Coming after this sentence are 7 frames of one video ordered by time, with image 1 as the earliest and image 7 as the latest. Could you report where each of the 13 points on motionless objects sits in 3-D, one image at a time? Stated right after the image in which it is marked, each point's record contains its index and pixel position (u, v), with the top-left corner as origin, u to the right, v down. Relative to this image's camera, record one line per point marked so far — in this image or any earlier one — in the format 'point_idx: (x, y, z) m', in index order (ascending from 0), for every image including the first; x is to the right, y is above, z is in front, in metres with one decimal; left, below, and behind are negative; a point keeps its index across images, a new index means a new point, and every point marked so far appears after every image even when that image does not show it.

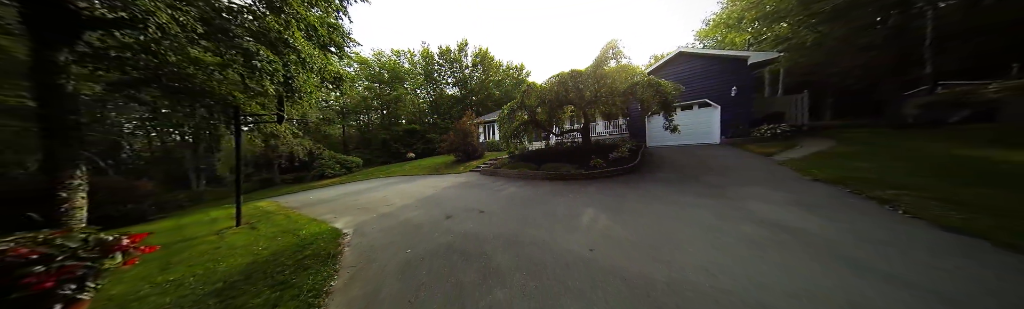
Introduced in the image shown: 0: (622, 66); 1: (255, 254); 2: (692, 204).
0: (+5.2, +4.2, +8.2) m
1: (-4.9, -1.9, +3.4) m
2: (+4.2, -1.1, +4.1) m
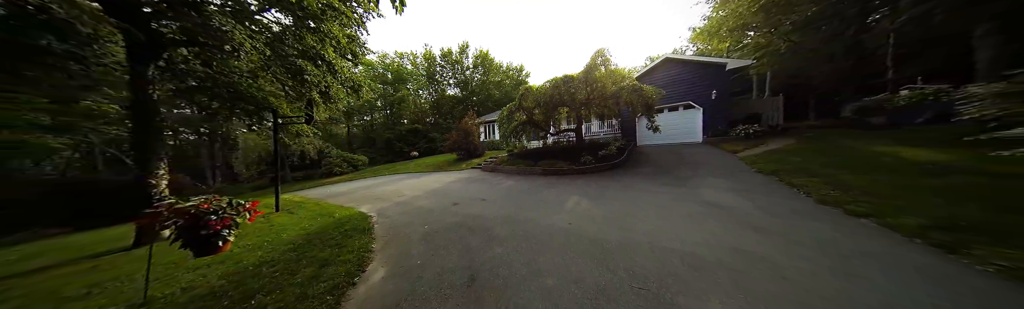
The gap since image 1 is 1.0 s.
0: (+5.1, +4.3, +9.1) m
1: (-5.0, -1.7, +4.2) m
2: (+4.1, -1.0, +5.0) m
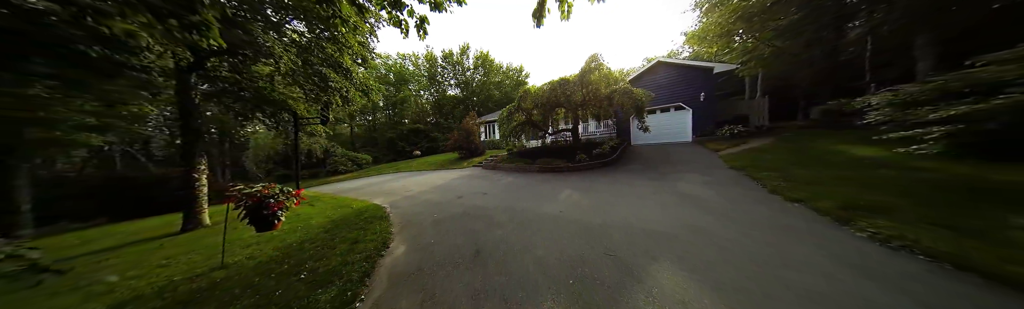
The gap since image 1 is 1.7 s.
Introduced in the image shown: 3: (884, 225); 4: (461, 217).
0: (+5.1, +4.4, +9.6) m
1: (-5.0, -1.7, +4.8) m
2: (+4.1, -0.9, +5.6) m
3: (+5.0, -0.9, +2.4) m
4: (-1.3, -1.6, +4.6) m
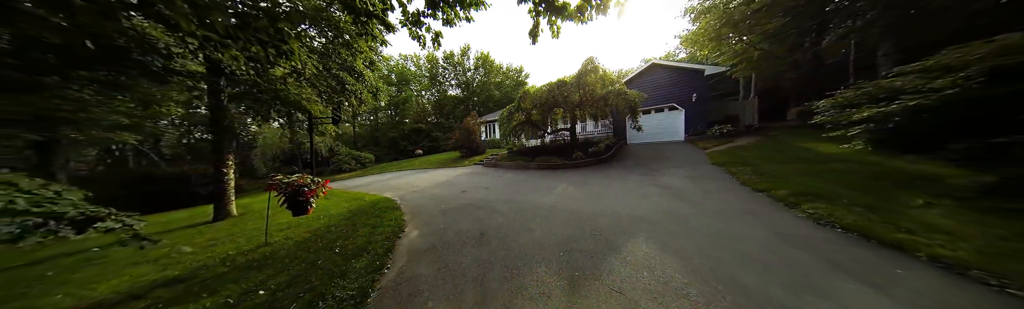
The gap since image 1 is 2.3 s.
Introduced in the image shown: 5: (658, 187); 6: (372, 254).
0: (+5.1, +4.5, +10.1) m
1: (-5.0, -1.6, +5.3) m
2: (+4.1, -0.8, +6.0) m
3: (+5.0, -0.8, +2.9) m
4: (-1.3, -1.5, +5.1) m
5: (+4.1, -0.9, +4.9) m
6: (-2.3, -1.6, +2.9) m
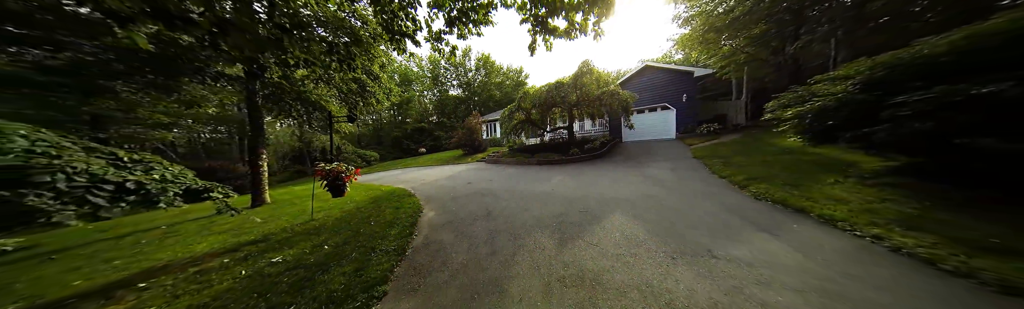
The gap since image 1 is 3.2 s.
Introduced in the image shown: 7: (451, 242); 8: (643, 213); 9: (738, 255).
0: (+5.1, +4.7, +10.8) m
1: (-5.0, -1.4, +6.0) m
2: (+4.1, -0.6, +6.7) m
3: (+5.0, -0.6, +3.6) m
4: (-1.3, -1.3, +5.8) m
5: (+4.2, -0.7, +5.6) m
6: (-2.3, -1.5, +3.6) m
7: (-1.1, -1.5, +3.1) m
8: (+2.6, -1.1, +3.4) m
9: (+2.7, -1.2, +2.1) m
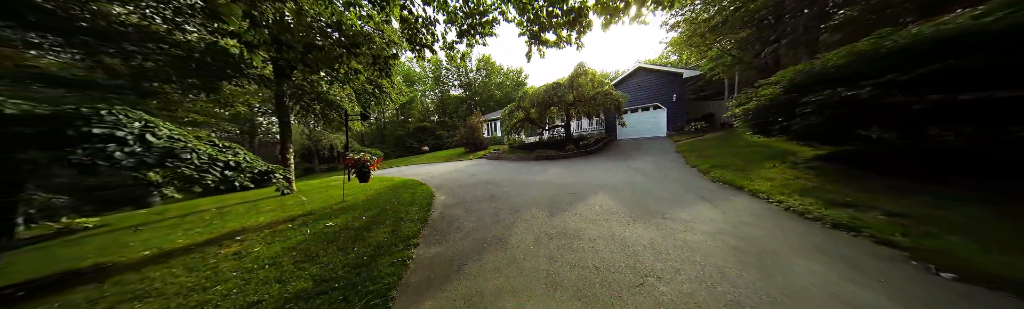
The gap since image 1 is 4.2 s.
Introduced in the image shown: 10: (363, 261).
0: (+5.1, +4.9, +11.5) m
1: (-5.0, -1.2, +6.7) m
2: (+4.1, -0.4, +7.4) m
3: (+5.0, -0.4, +4.3) m
4: (-1.3, -1.1, +6.5) m
5: (+4.2, -0.5, +6.3) m
6: (-2.3, -1.2, +4.3) m
7: (-1.1, -1.3, +3.8) m
8: (+2.6, -0.9, +4.1) m
9: (+2.7, -1.0, +2.8) m
10: (-2.0, -1.4, +2.3) m
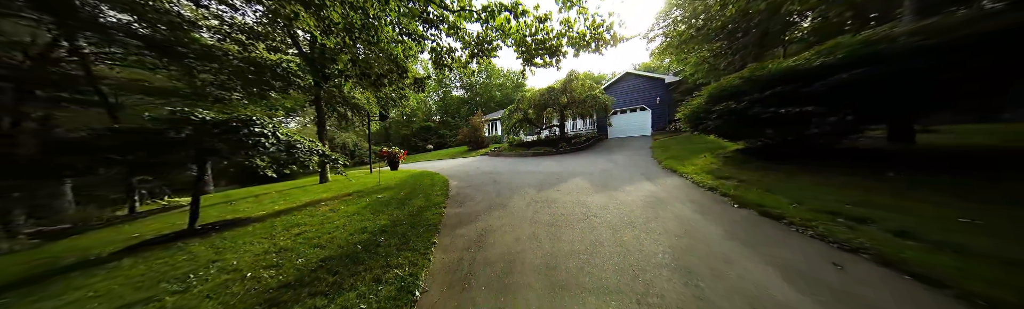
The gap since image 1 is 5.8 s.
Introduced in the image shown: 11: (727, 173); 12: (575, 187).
0: (+5.1, +5.1, +12.7) m
1: (-5.0, -1.0, +7.9) m
2: (+4.1, -0.2, +8.7) m
3: (+5.0, -0.2, +5.5) m
4: (-1.3, -0.9, +7.7) m
5: (+4.1, -0.3, +7.6) m
6: (-2.3, -1.1, +5.6) m
7: (-1.1, -1.1, +5.1) m
8: (+2.5, -0.7, +5.4) m
9: (+2.7, -0.8, +4.1) m
10: (-2.0, -1.2, +3.6) m
11: (+4.9, -0.4, +3.9) m
12: (+1.6, -0.9, +4.7) m
